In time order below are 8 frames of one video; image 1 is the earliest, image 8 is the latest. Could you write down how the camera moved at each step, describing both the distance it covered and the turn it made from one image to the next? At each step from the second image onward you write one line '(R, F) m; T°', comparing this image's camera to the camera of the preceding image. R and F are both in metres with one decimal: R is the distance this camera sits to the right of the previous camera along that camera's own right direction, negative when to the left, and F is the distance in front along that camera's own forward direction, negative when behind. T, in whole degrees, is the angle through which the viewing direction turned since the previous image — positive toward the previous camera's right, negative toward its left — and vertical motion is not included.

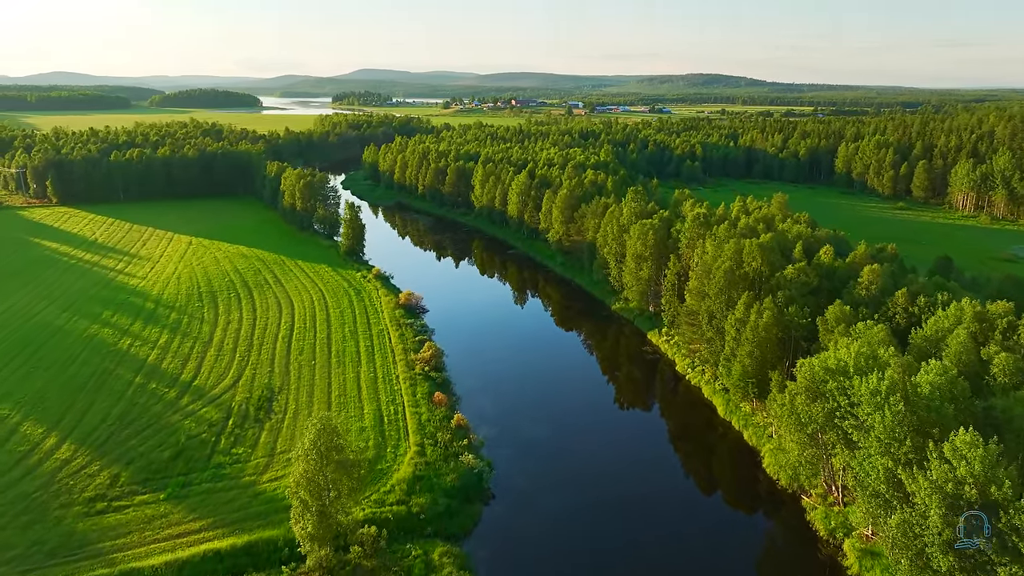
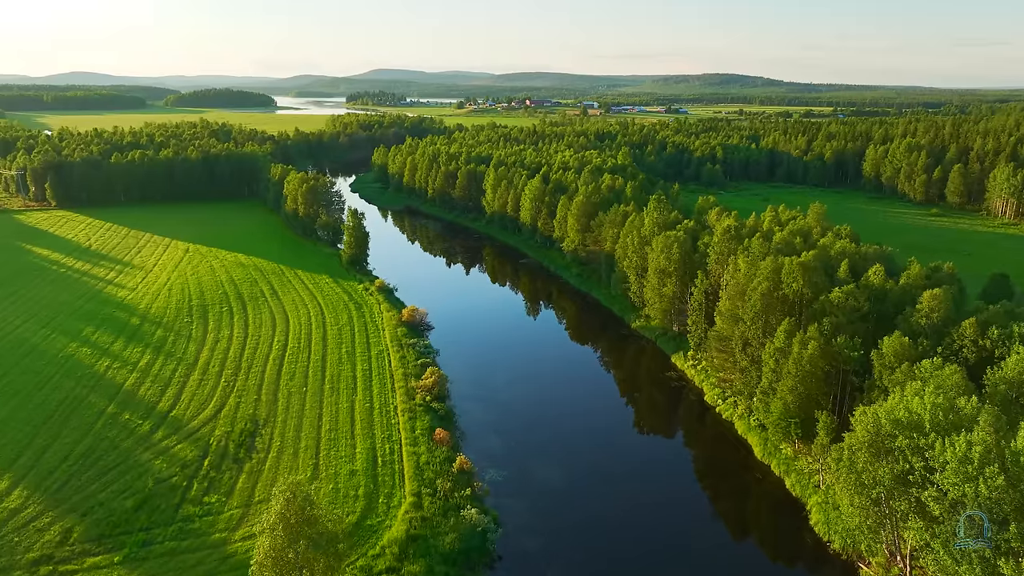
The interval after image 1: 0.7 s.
(+0.1, +3.6) m; -1°
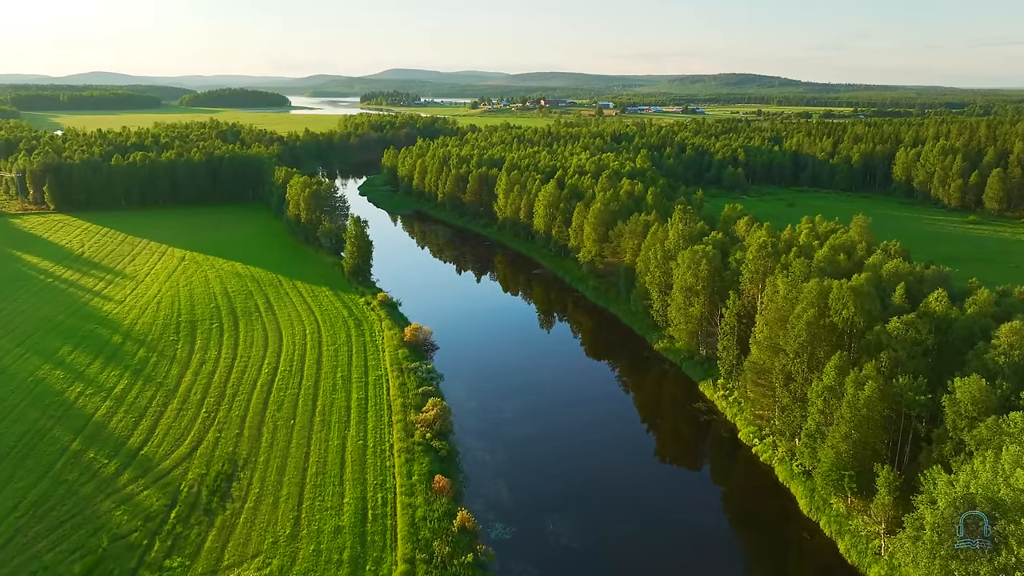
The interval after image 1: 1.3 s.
(+0.1, +3.6) m; -1°
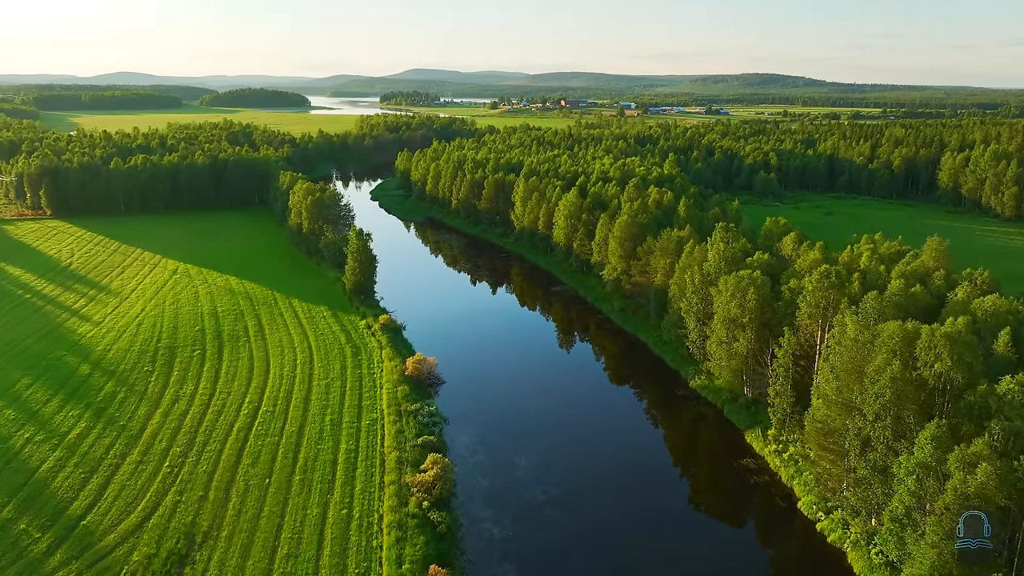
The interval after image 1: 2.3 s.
(+0.1, +5.0) m; -2°
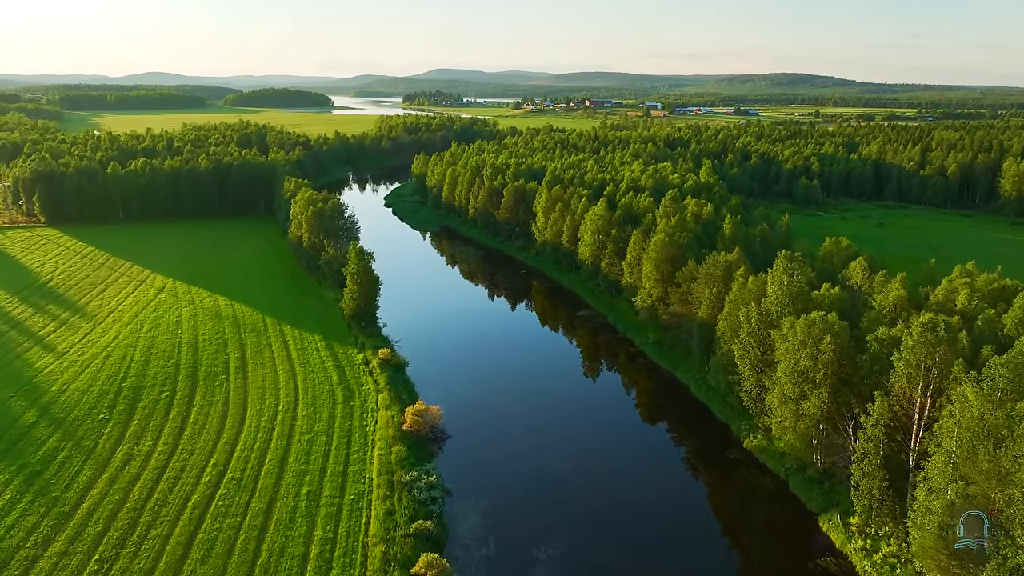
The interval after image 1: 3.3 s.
(+0.1, +5.9) m; -2°
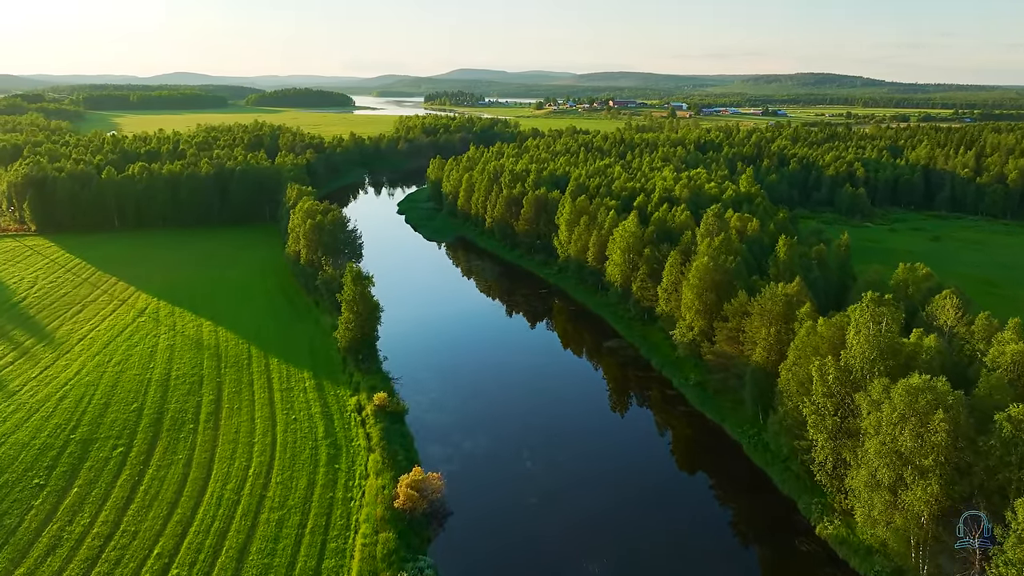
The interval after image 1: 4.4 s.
(+0.1, +5.7) m; -2°
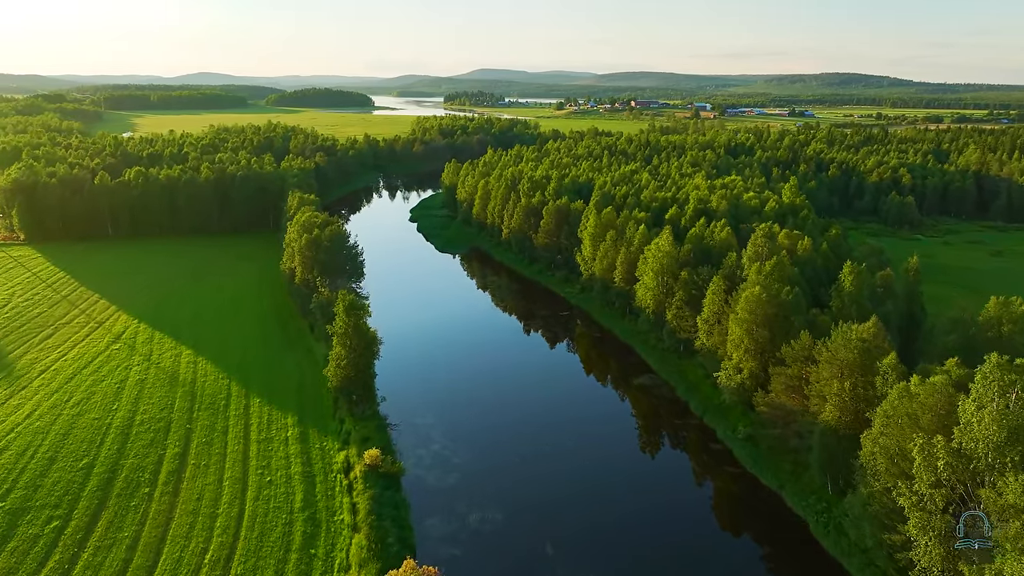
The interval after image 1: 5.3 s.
(+0.1, +5.3) m; -2°
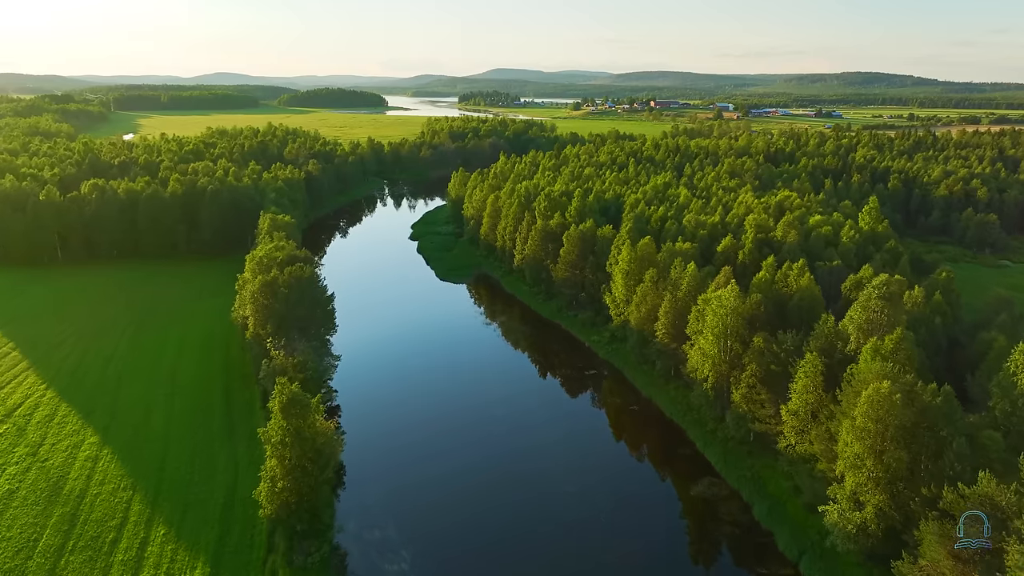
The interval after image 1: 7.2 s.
(+0.1, +10.2) m; -1°
